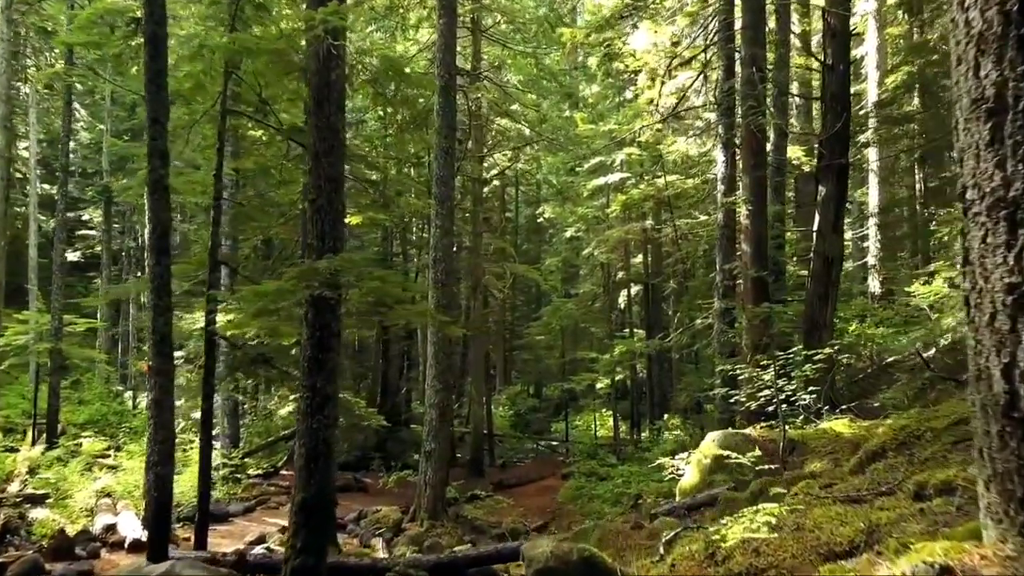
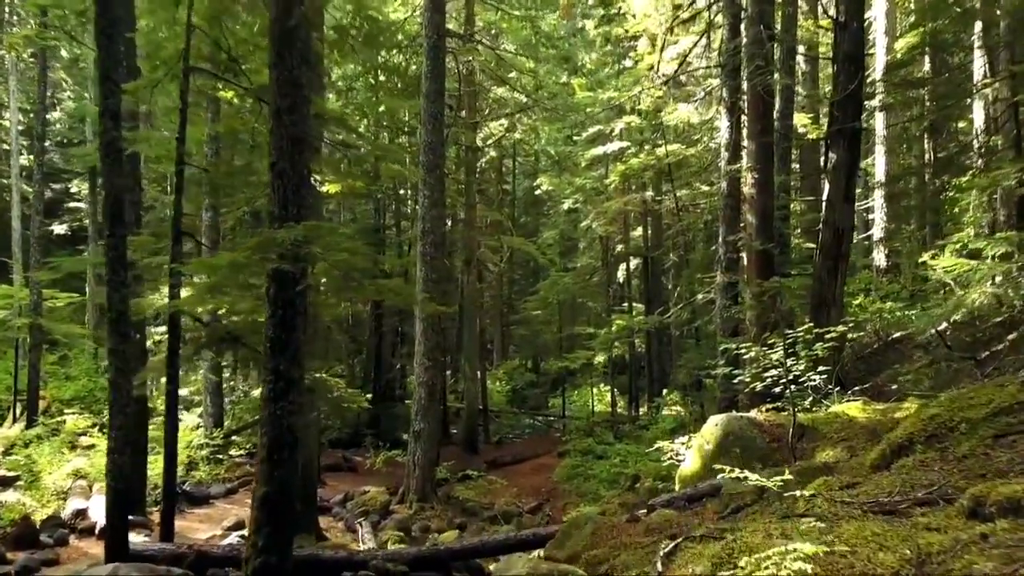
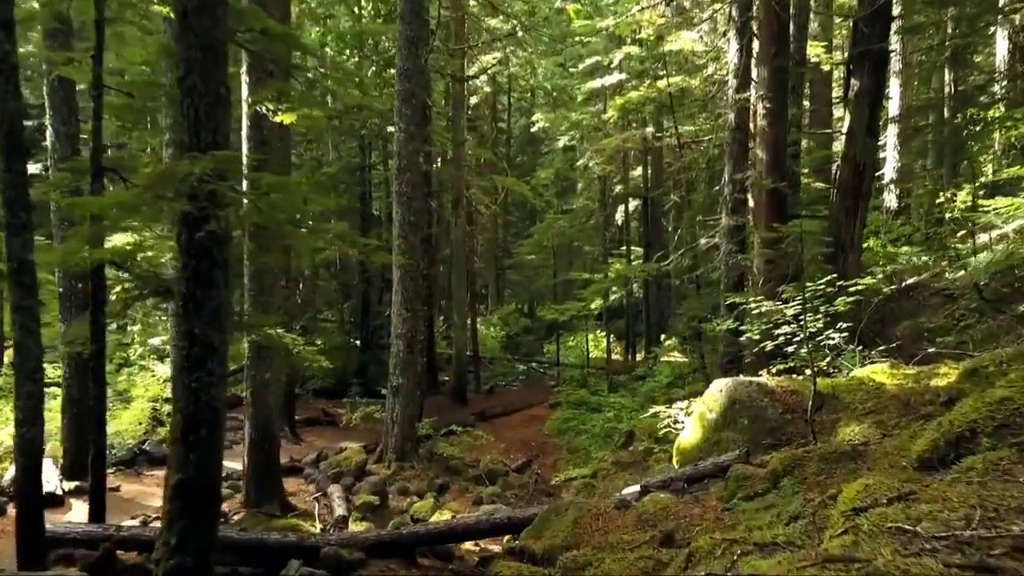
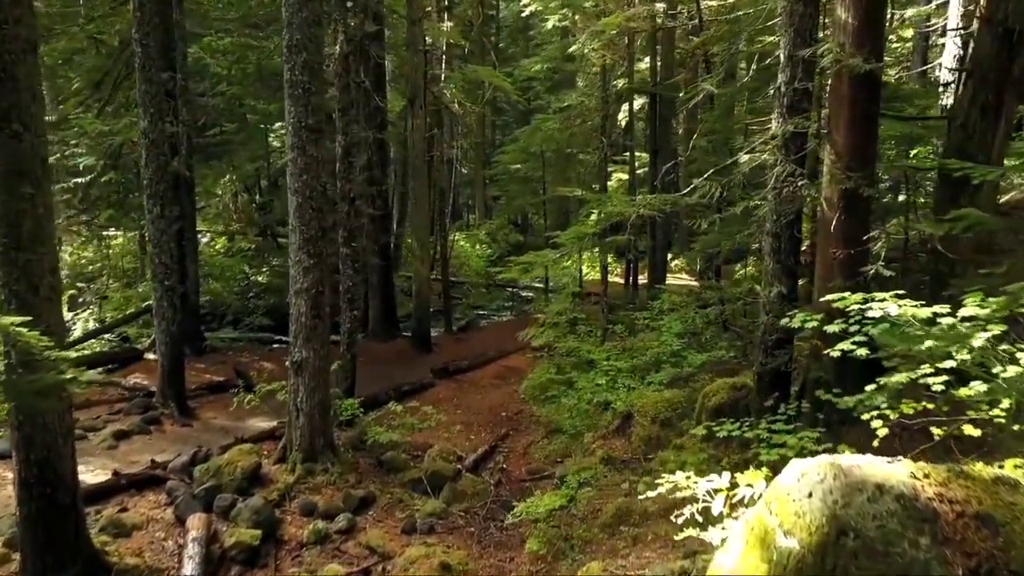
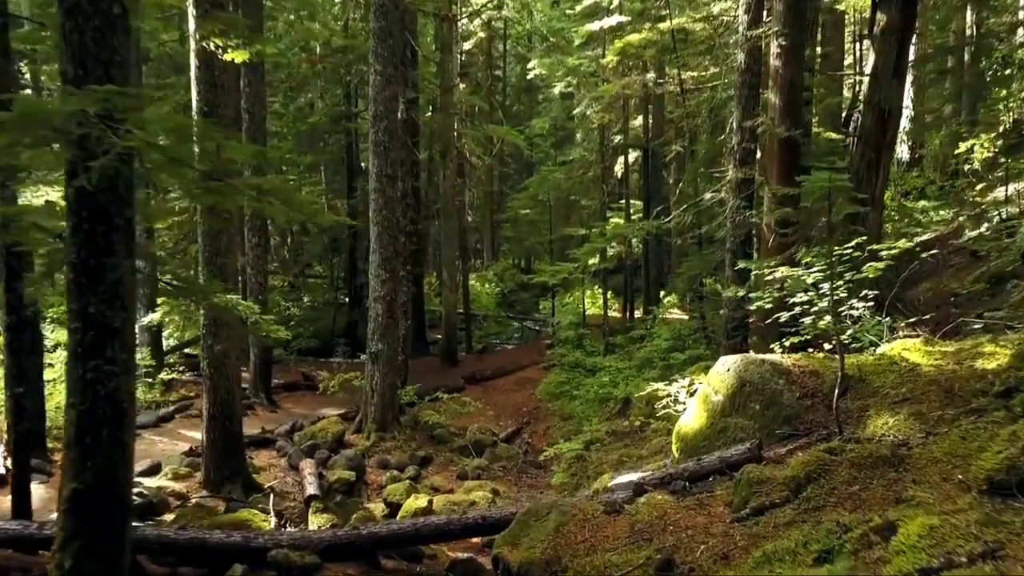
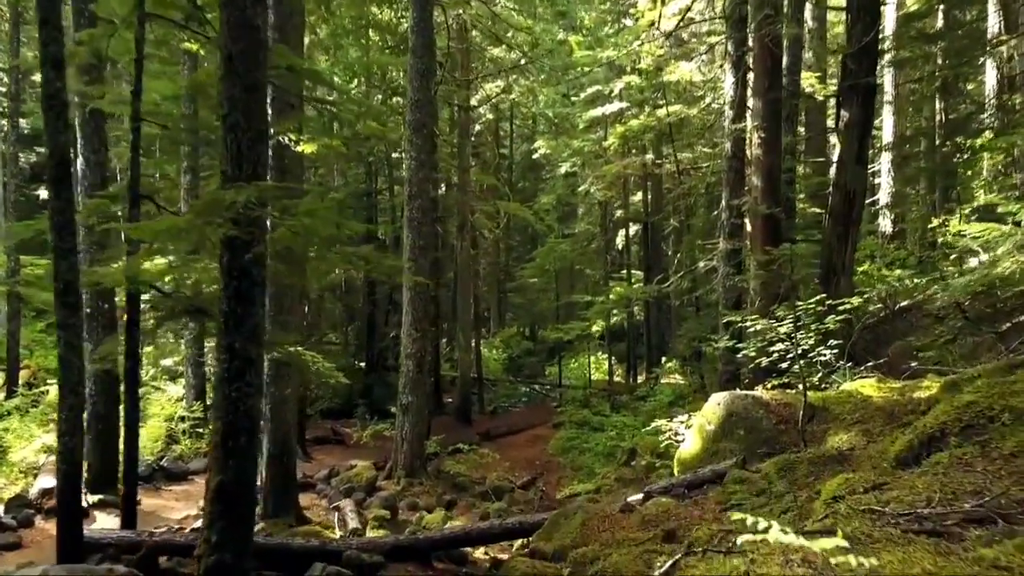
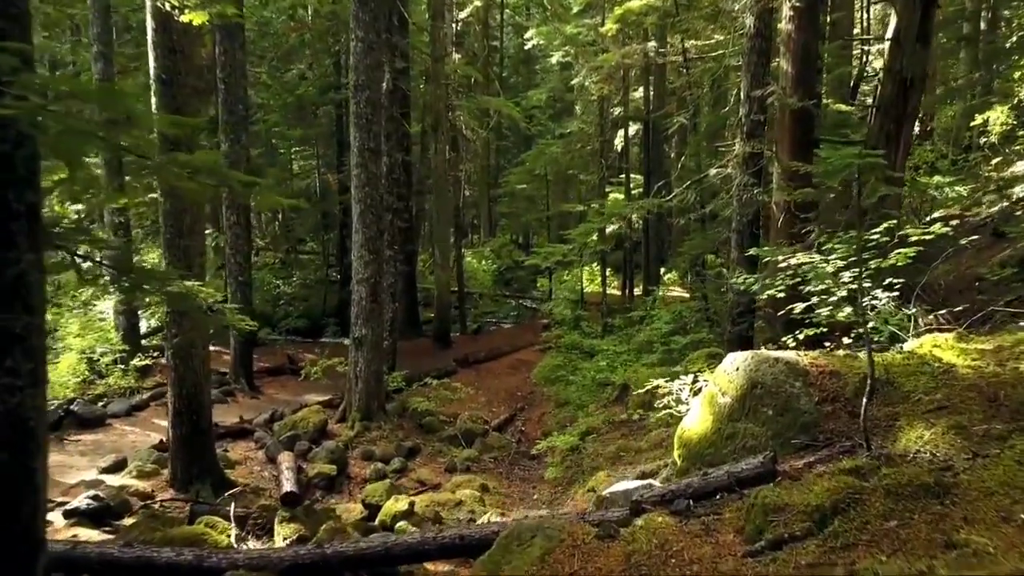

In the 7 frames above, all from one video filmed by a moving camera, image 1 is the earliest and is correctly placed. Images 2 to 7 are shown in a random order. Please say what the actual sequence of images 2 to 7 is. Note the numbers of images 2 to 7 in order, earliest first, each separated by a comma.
2, 6, 3, 5, 7, 4
